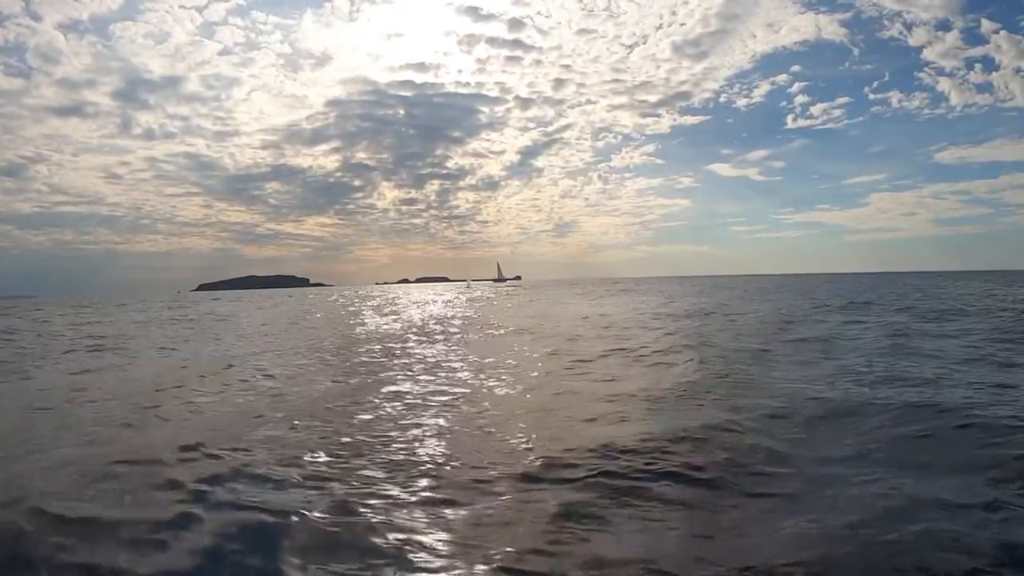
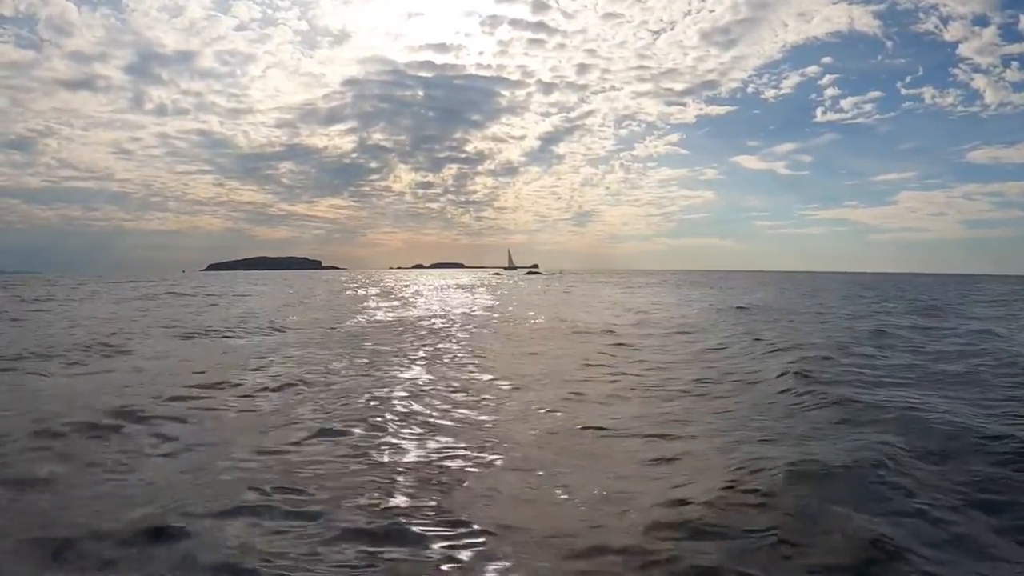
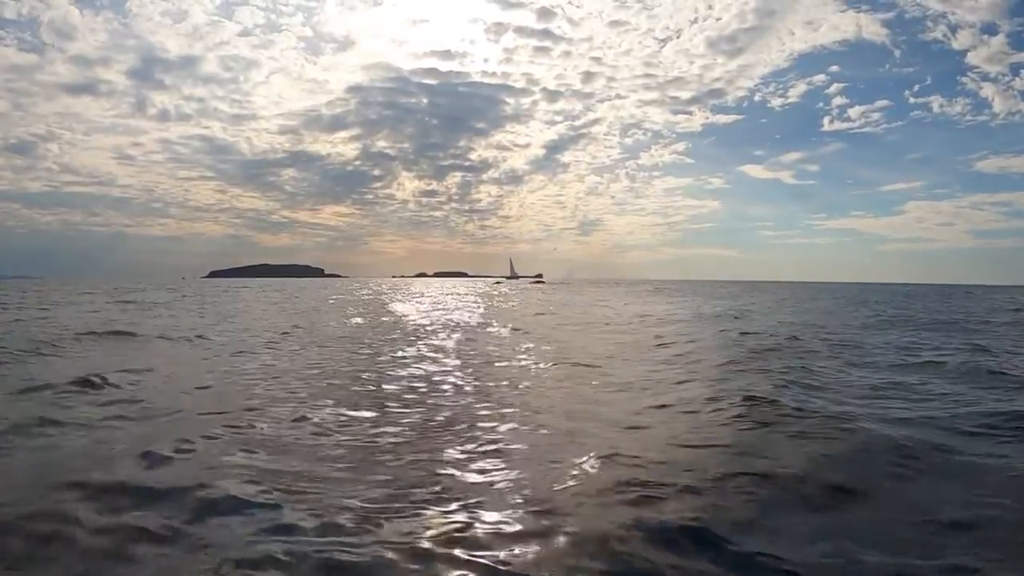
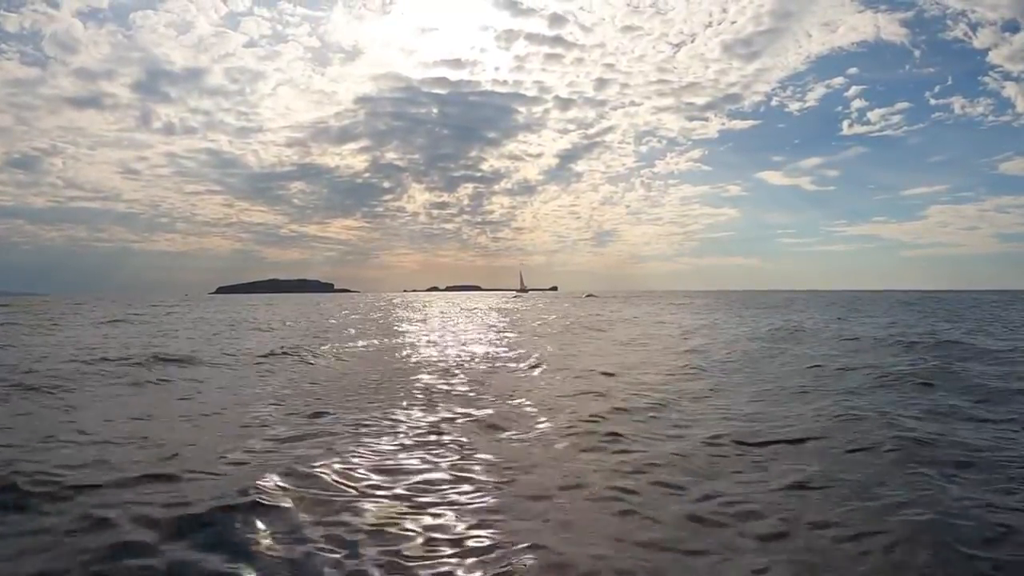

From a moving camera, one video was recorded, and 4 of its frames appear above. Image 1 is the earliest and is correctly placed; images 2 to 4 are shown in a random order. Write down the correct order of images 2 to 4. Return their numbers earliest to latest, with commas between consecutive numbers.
2, 3, 4
